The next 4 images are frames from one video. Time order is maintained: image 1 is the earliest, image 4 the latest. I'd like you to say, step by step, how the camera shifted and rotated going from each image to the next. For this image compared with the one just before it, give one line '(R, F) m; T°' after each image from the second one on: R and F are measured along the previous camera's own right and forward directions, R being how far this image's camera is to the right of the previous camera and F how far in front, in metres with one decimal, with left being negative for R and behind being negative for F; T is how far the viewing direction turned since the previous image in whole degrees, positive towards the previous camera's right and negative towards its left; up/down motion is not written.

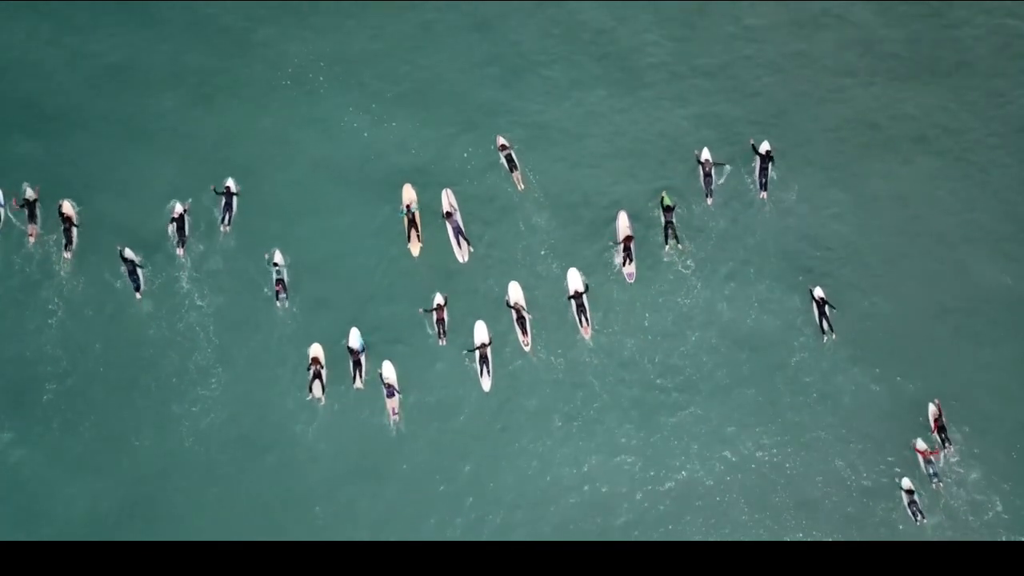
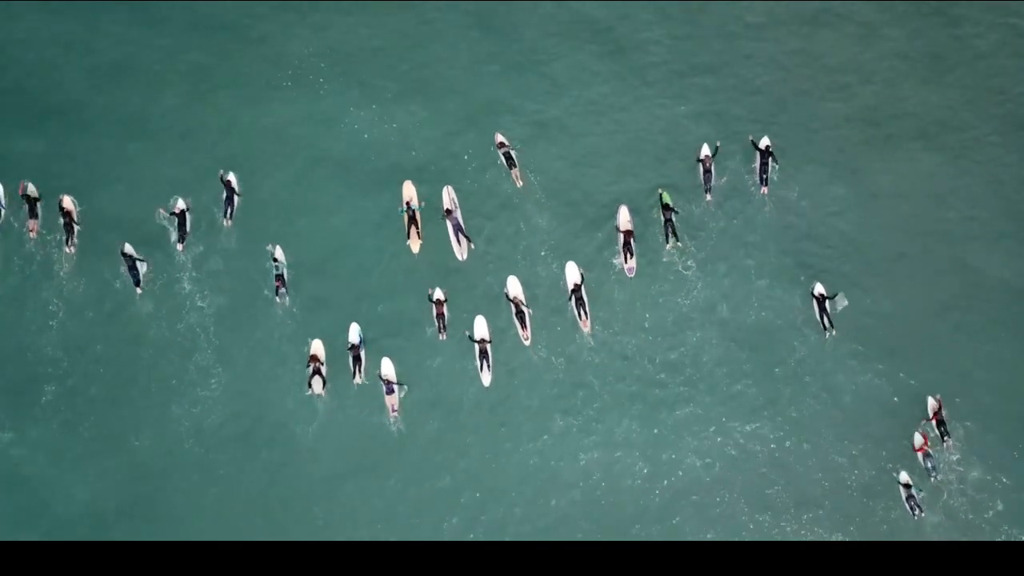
(+1.2, 0.0) m; -1°
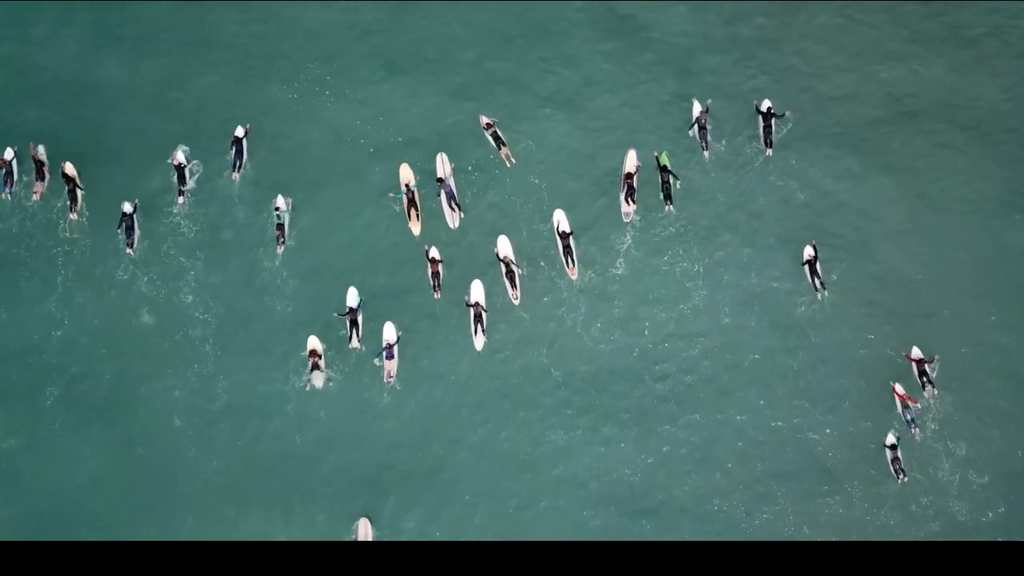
(-0.1, +2.3) m; +1°
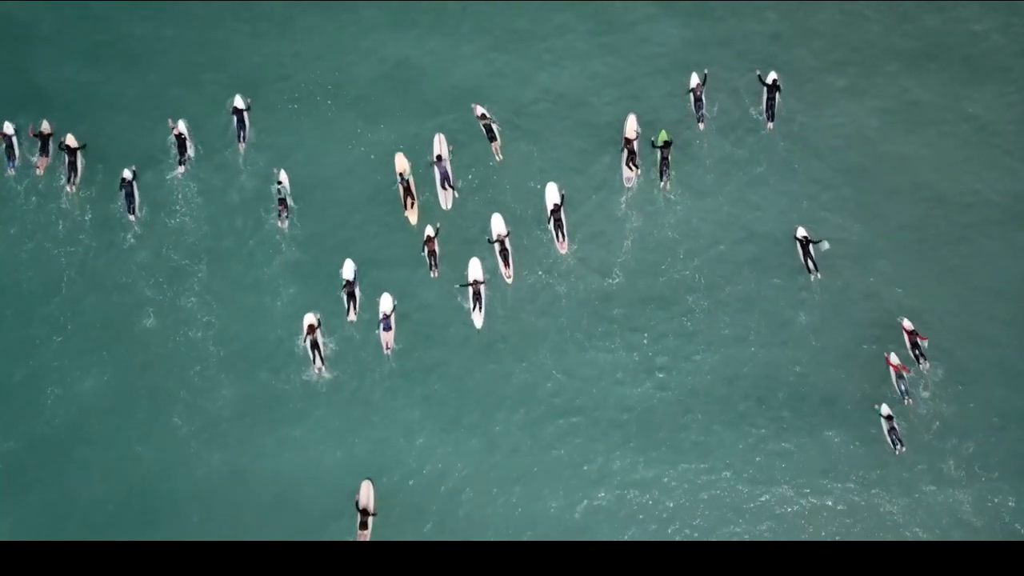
(+0.5, +1.7) m; 0°
